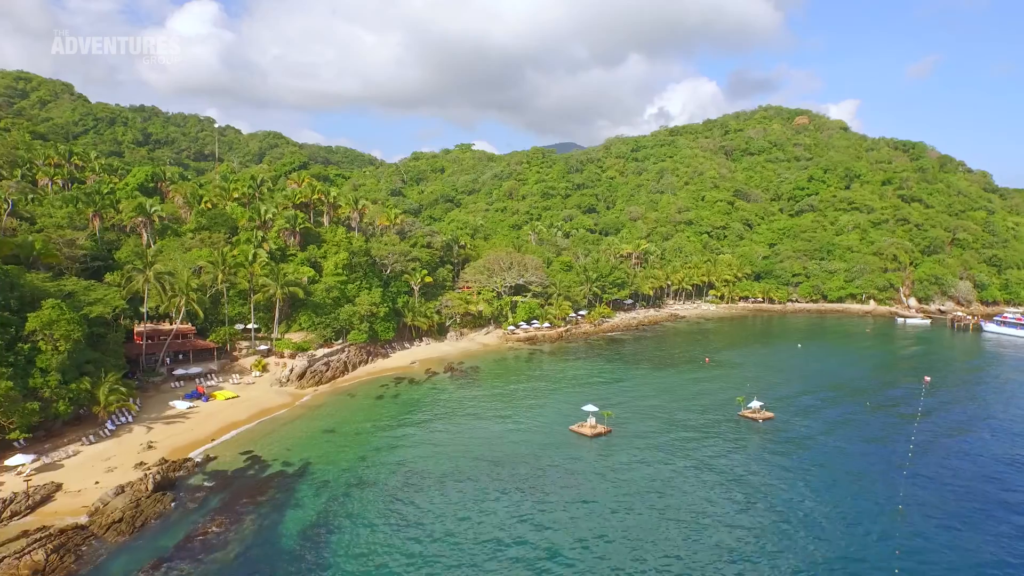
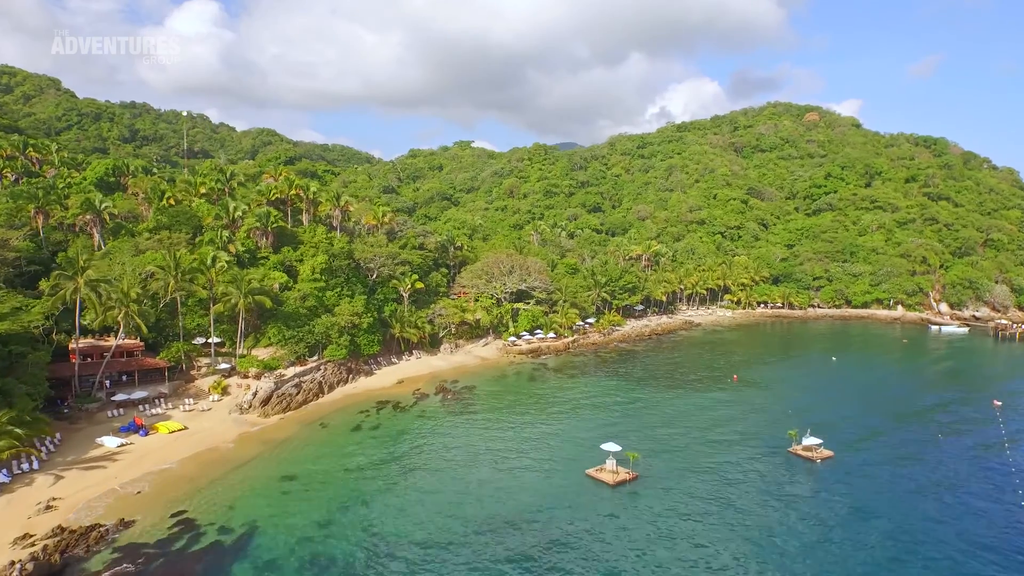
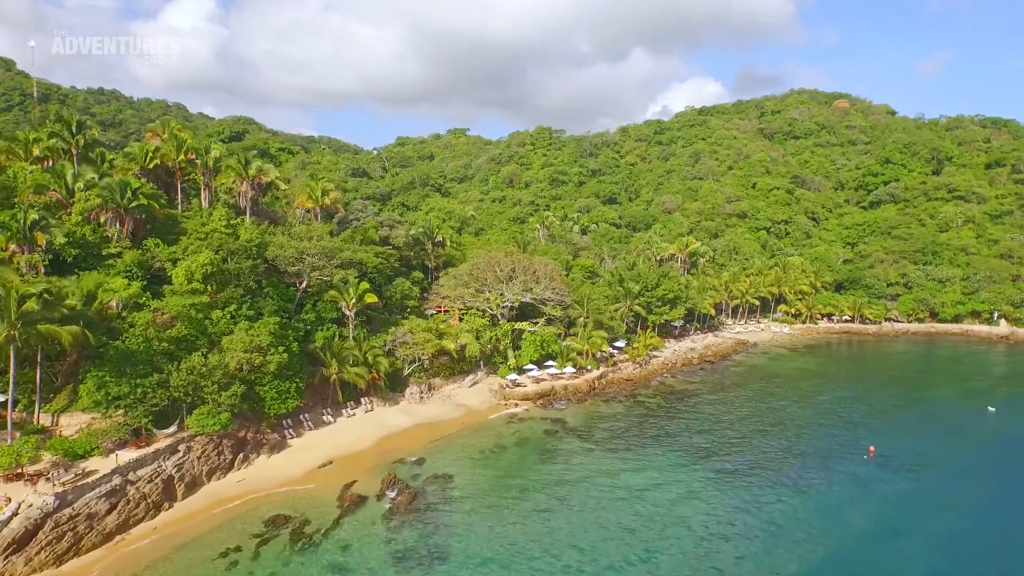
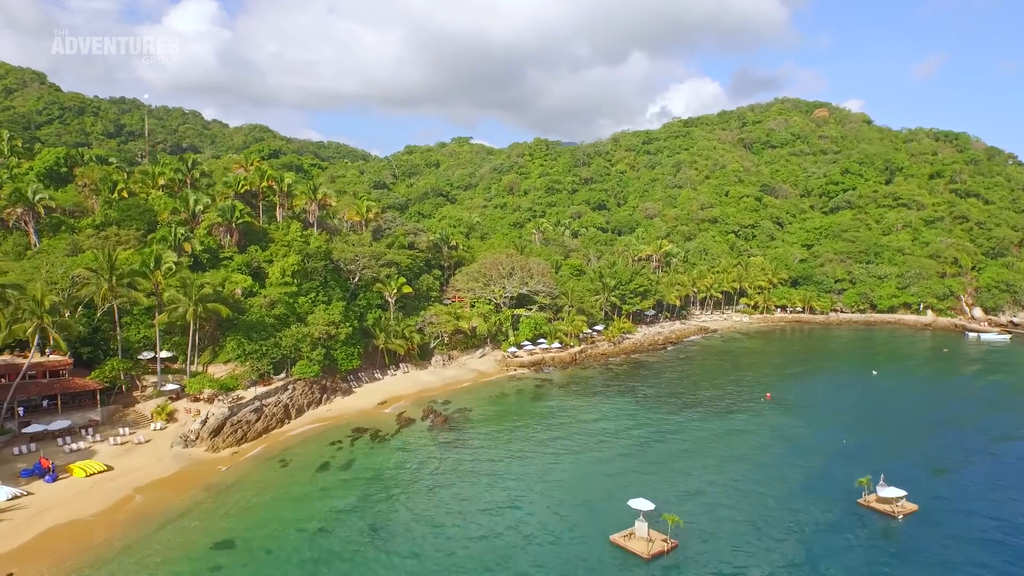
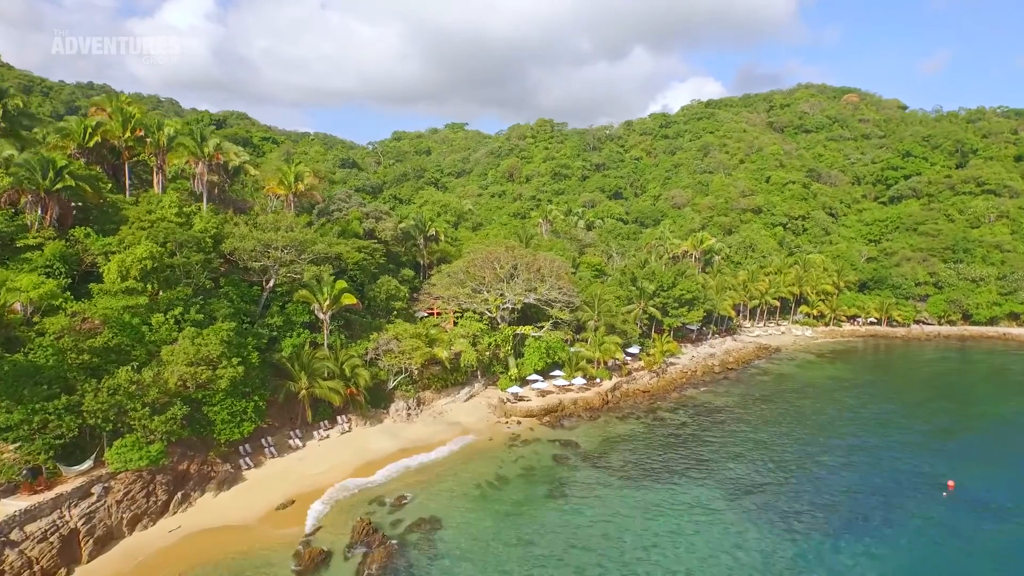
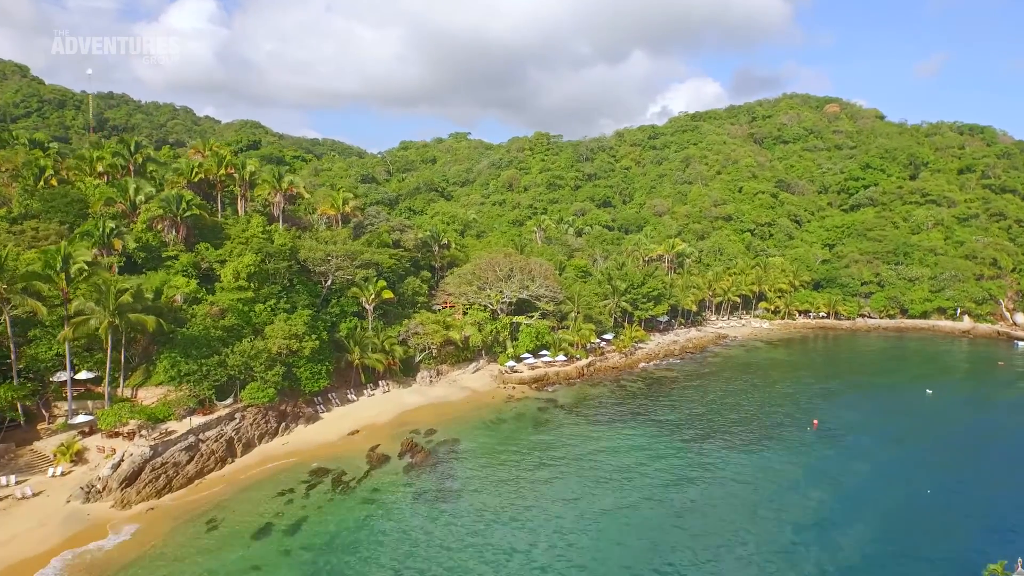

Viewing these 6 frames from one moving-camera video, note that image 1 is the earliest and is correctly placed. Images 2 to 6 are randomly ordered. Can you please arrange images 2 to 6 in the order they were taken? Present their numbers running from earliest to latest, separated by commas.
2, 4, 6, 3, 5
